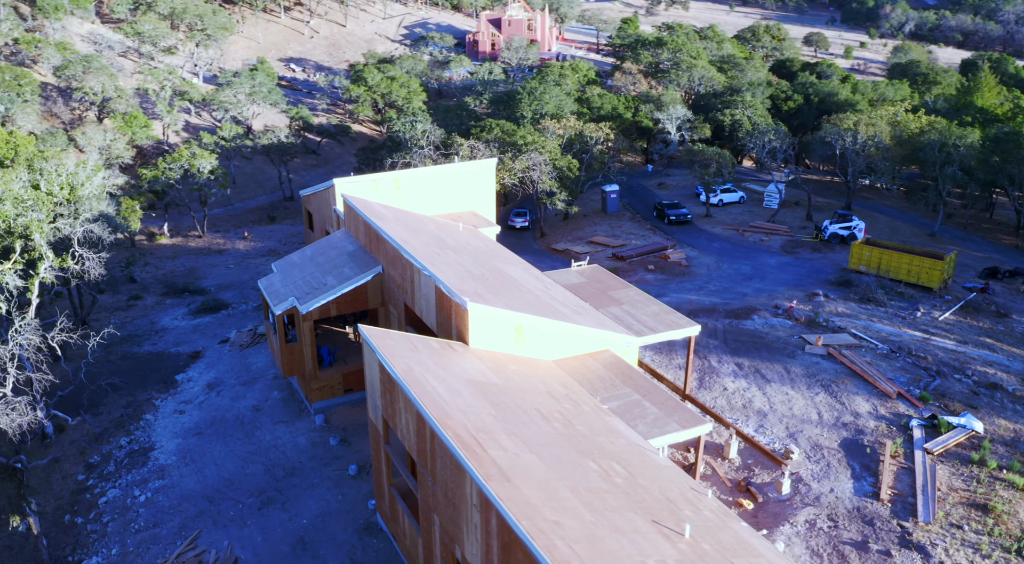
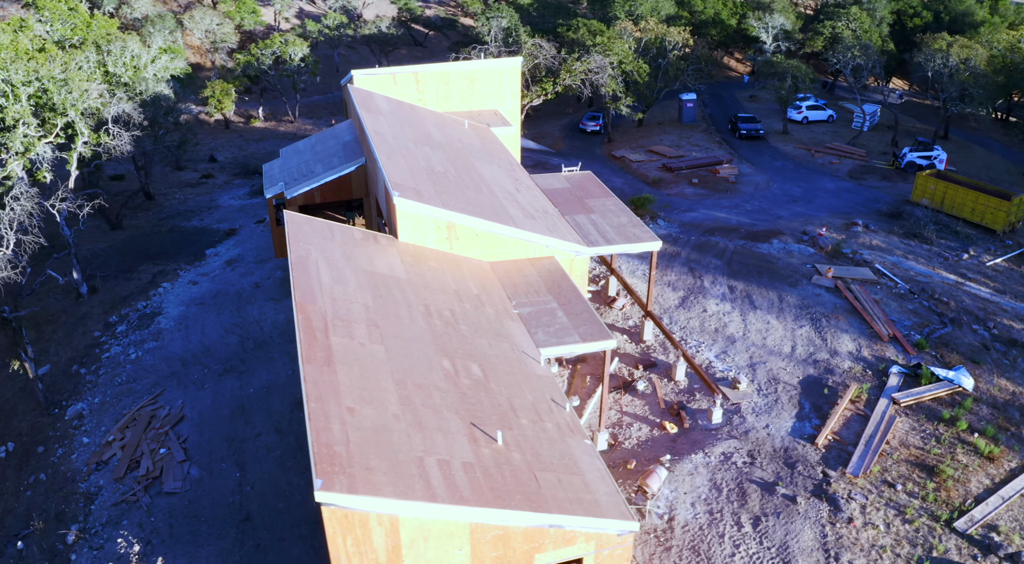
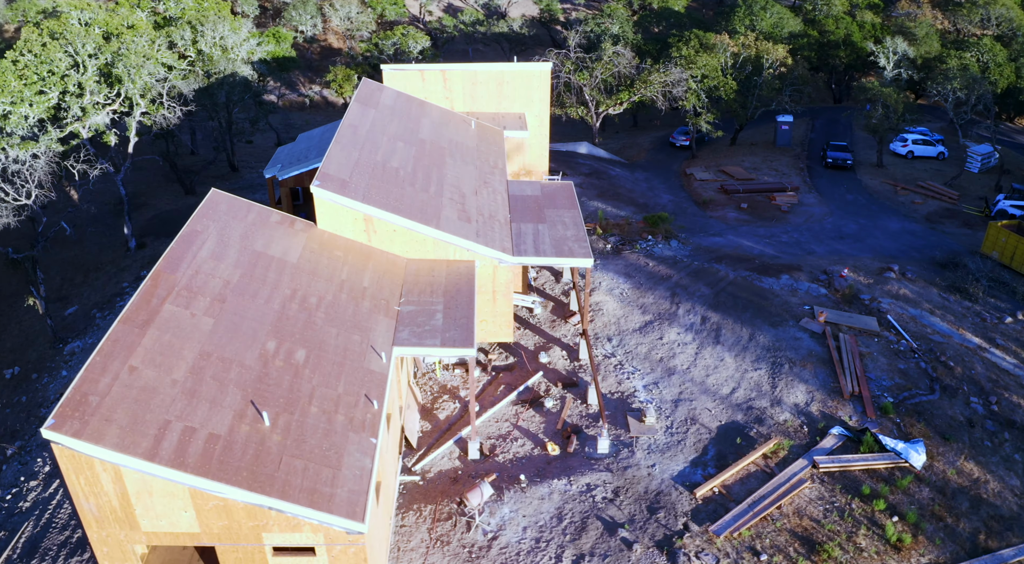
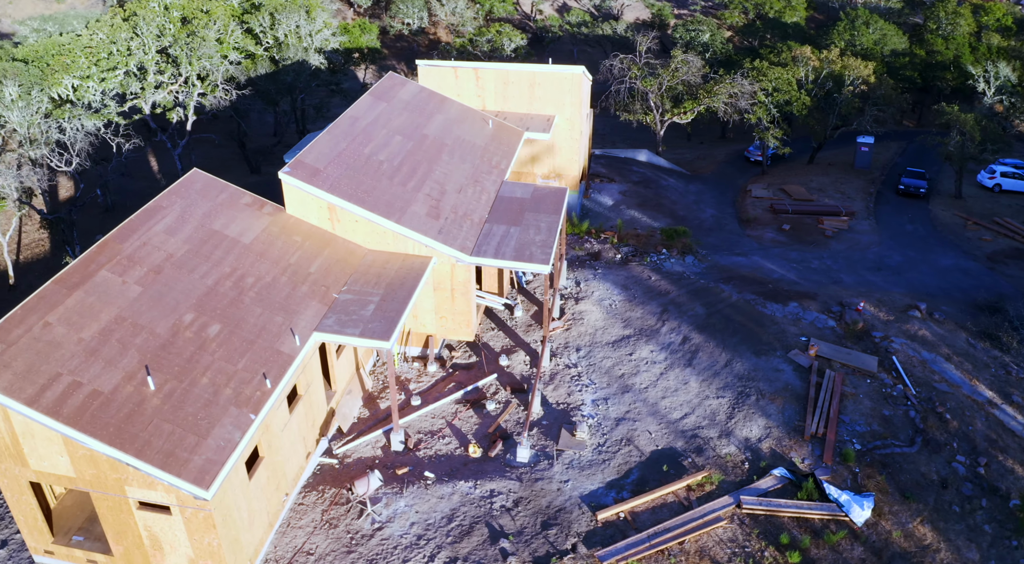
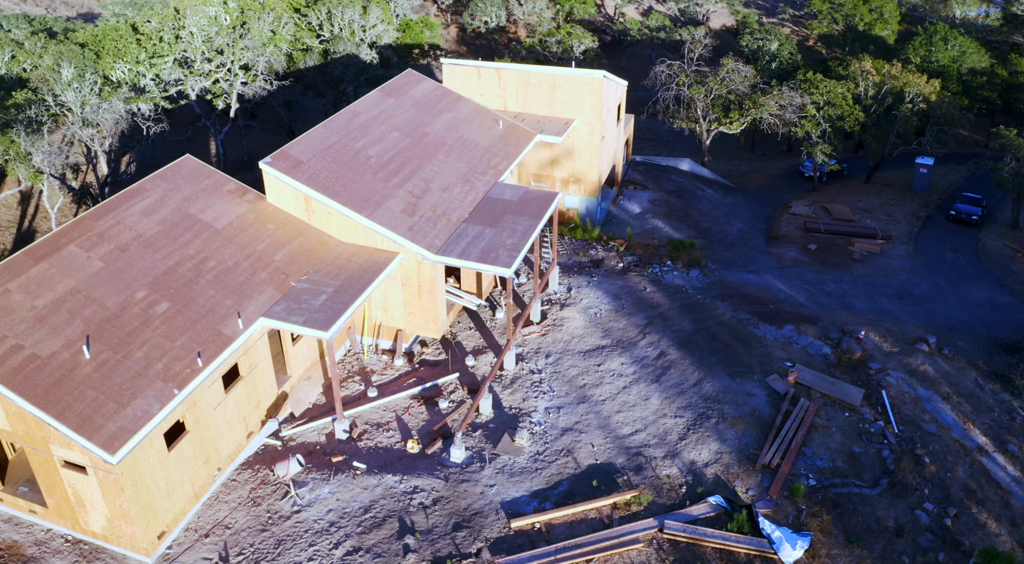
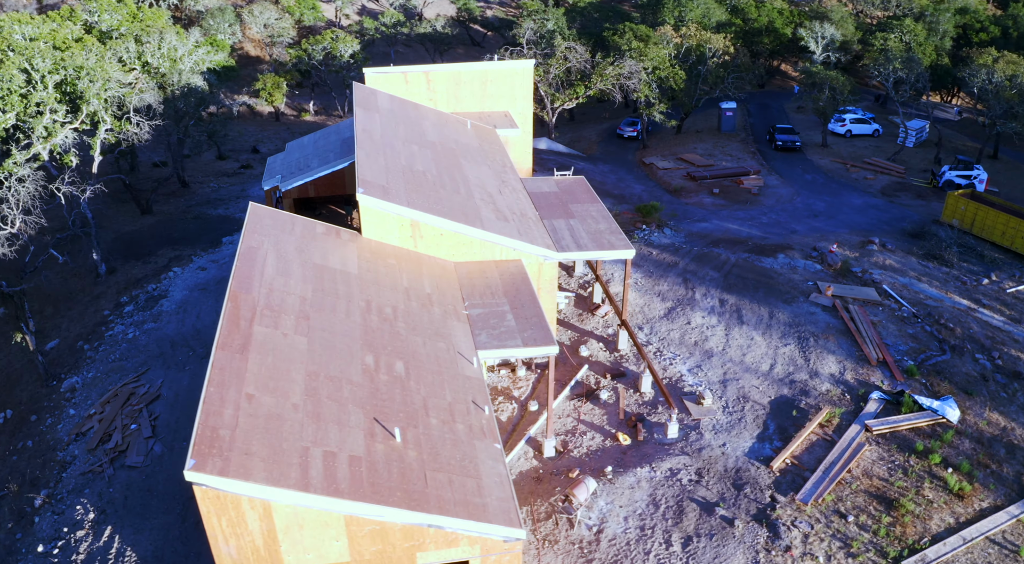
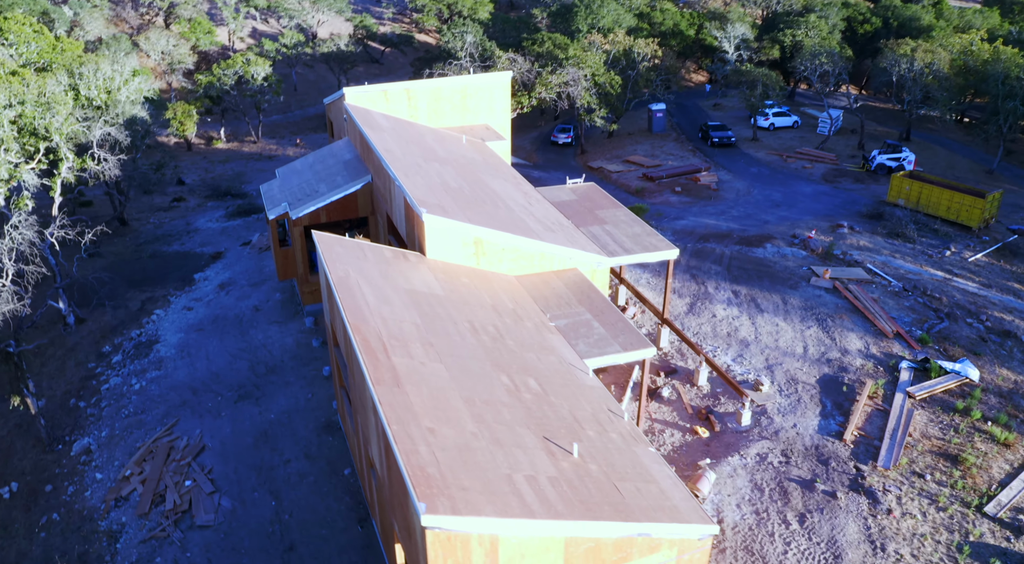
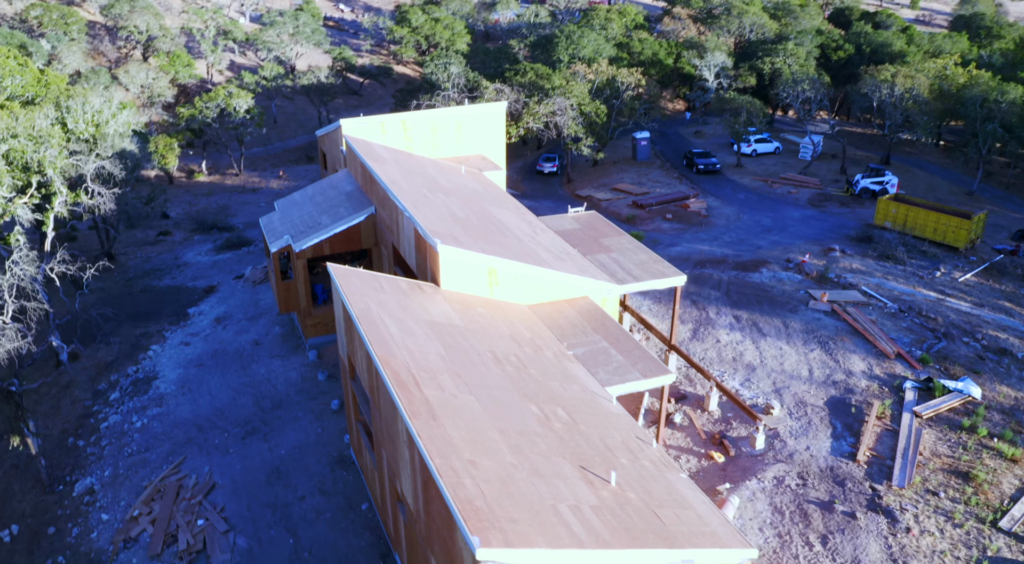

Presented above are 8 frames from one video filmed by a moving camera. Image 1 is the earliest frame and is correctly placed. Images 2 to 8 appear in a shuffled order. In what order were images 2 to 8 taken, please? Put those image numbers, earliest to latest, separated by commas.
8, 7, 2, 6, 3, 4, 5
